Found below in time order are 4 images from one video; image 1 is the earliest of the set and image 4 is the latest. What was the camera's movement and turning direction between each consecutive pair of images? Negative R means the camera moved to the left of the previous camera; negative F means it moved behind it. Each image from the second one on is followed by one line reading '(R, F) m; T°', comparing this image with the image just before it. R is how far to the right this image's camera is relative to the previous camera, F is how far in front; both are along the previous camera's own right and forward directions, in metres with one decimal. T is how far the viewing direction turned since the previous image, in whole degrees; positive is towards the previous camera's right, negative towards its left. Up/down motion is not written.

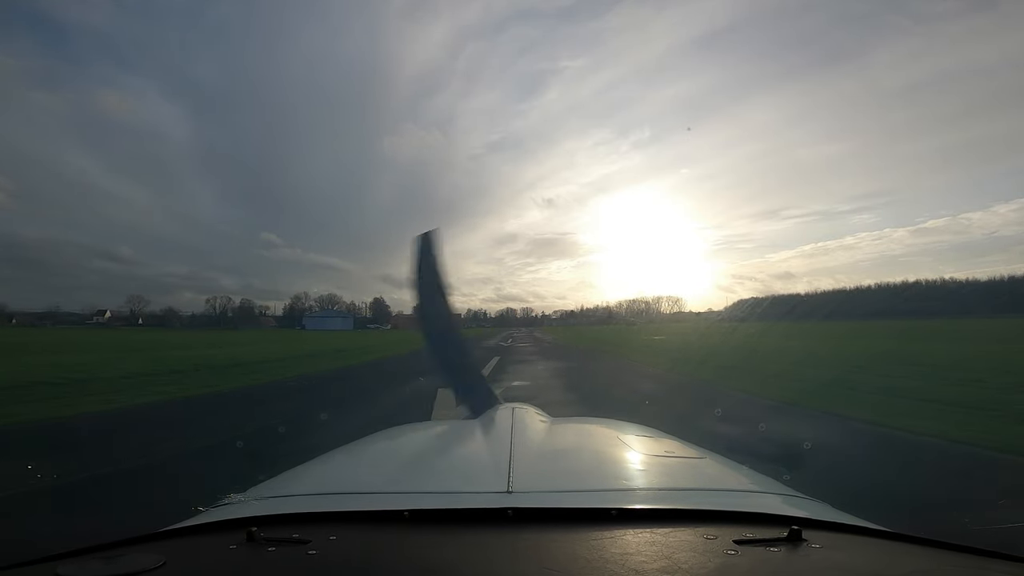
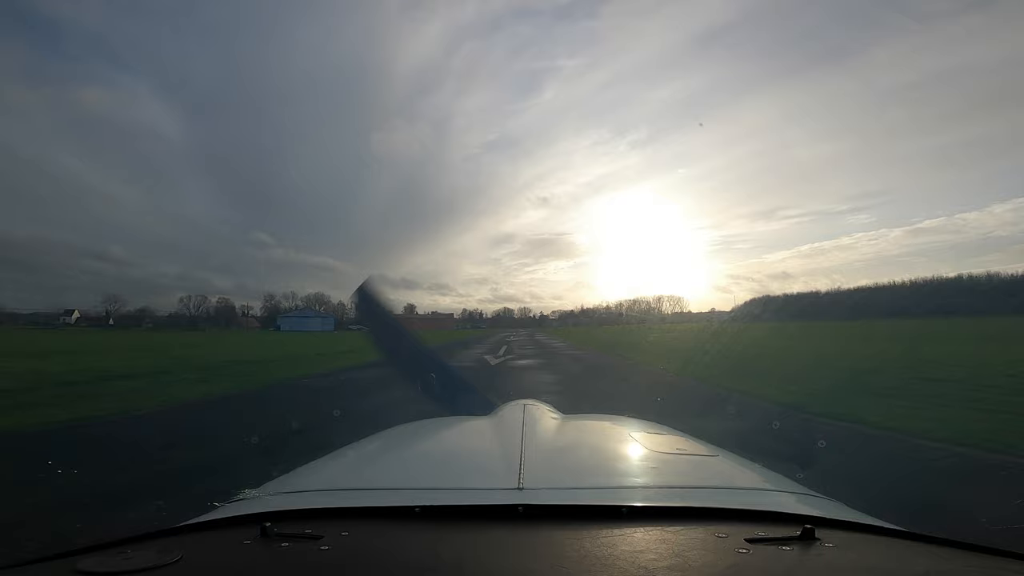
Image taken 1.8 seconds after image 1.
(-0.4, +0.3) m; 0°
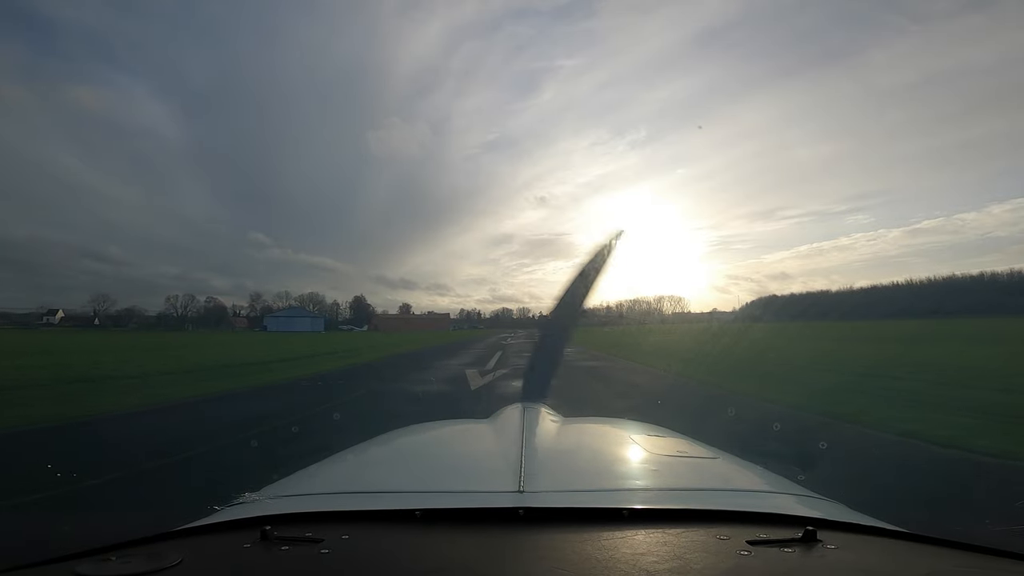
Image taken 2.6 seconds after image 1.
(0.0, +0.1) m; 0°
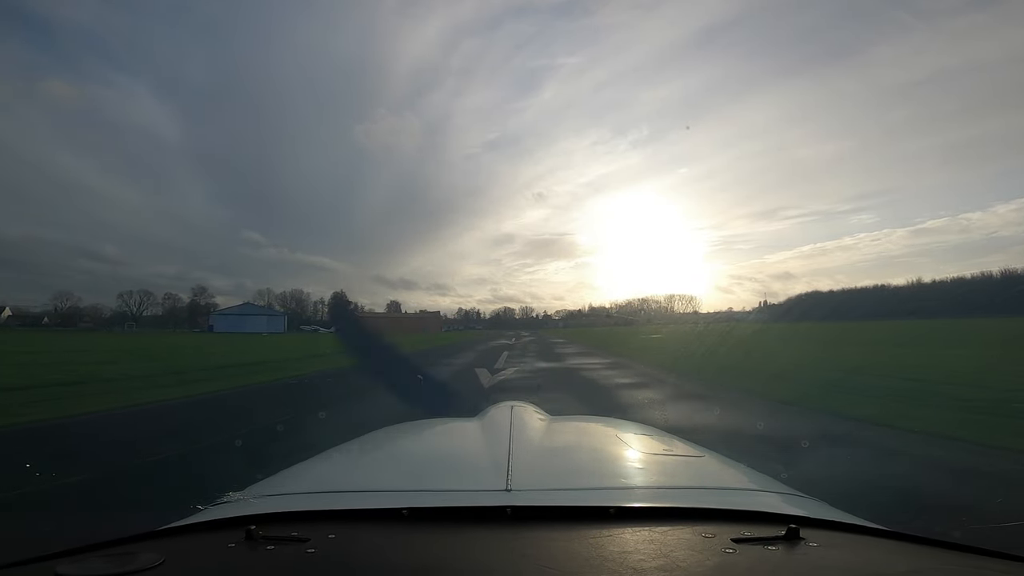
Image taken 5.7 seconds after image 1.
(-0.1, +1.6) m; 0°
